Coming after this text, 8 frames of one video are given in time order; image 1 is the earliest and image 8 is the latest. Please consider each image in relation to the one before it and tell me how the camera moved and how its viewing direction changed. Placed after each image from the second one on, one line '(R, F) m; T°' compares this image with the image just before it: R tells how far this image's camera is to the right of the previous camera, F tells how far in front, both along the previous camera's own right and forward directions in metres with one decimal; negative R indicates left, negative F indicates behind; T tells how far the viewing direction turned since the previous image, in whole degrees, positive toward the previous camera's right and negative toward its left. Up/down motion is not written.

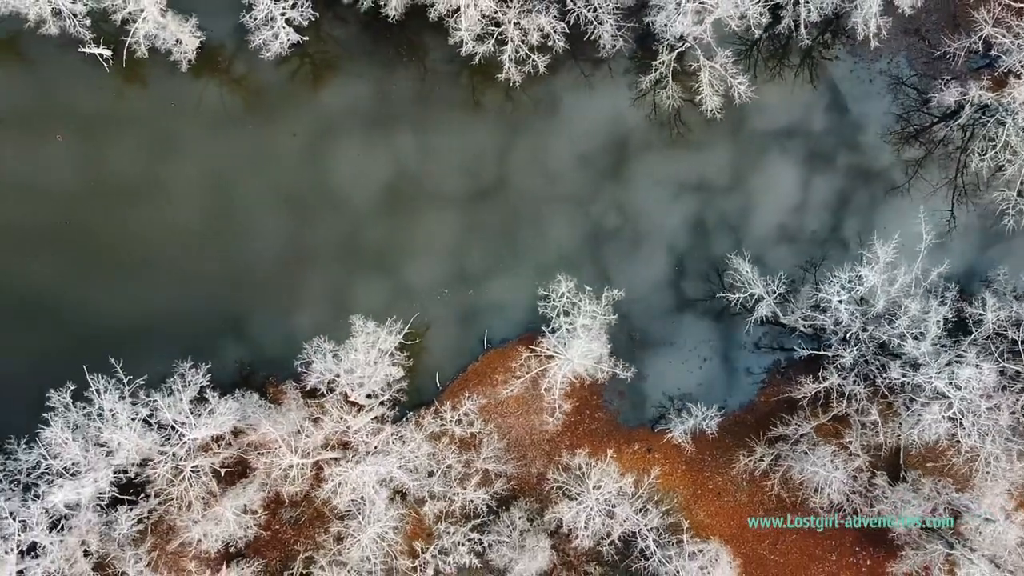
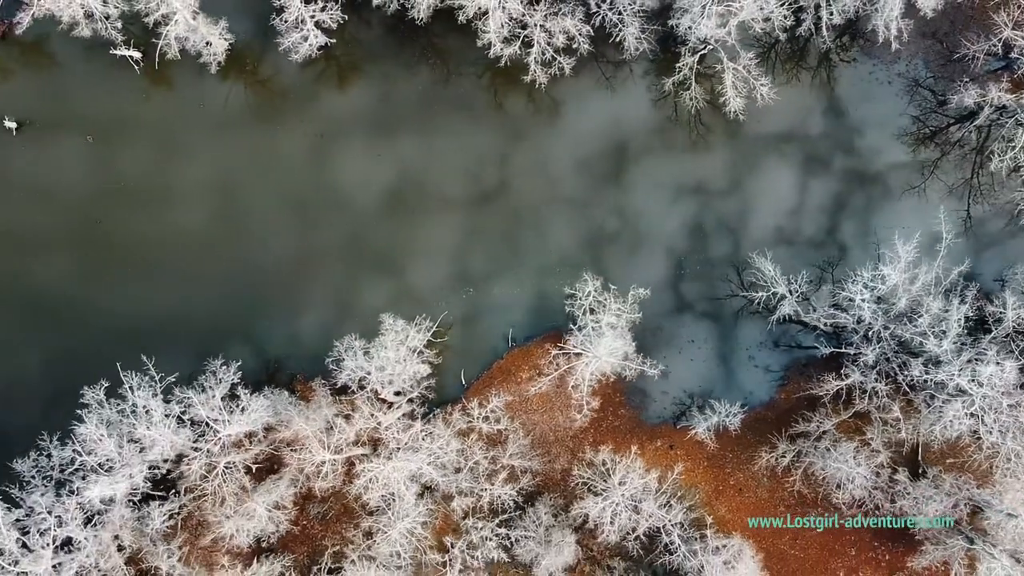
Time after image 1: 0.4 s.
(-0.9, -0.3) m; 0°
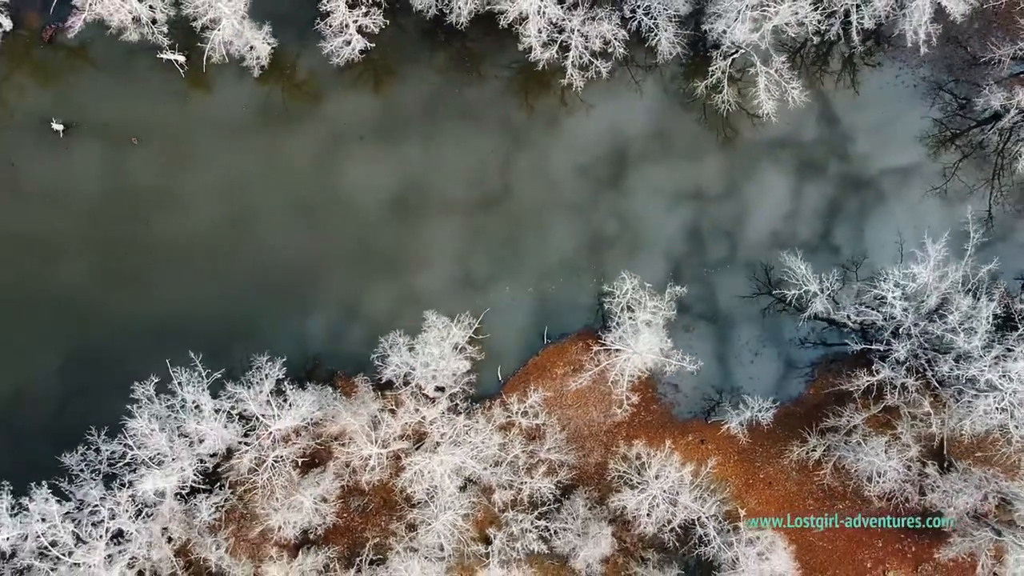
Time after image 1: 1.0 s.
(-1.4, -0.5) m; 0°
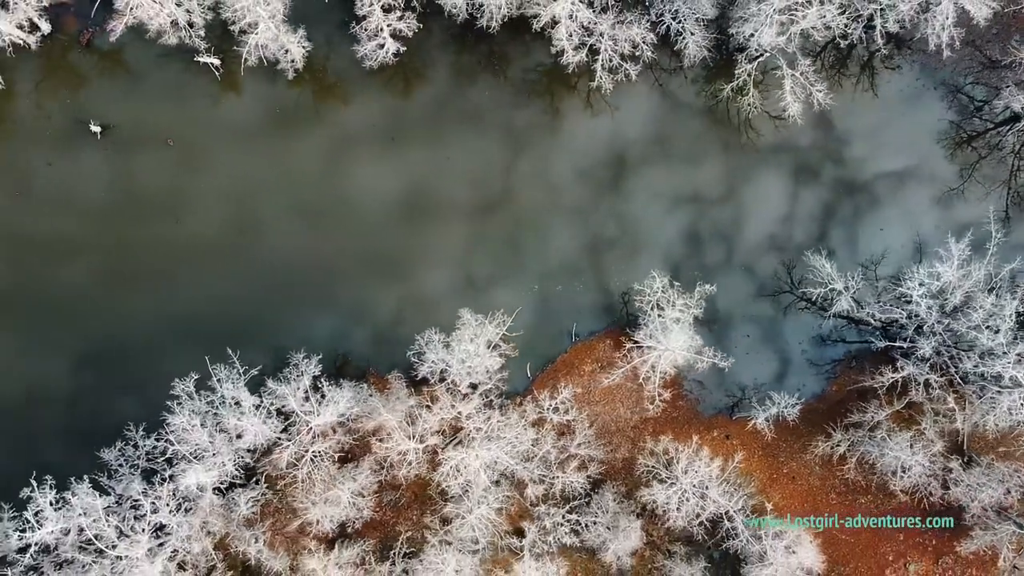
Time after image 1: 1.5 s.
(-1.1, -0.5) m; 0°
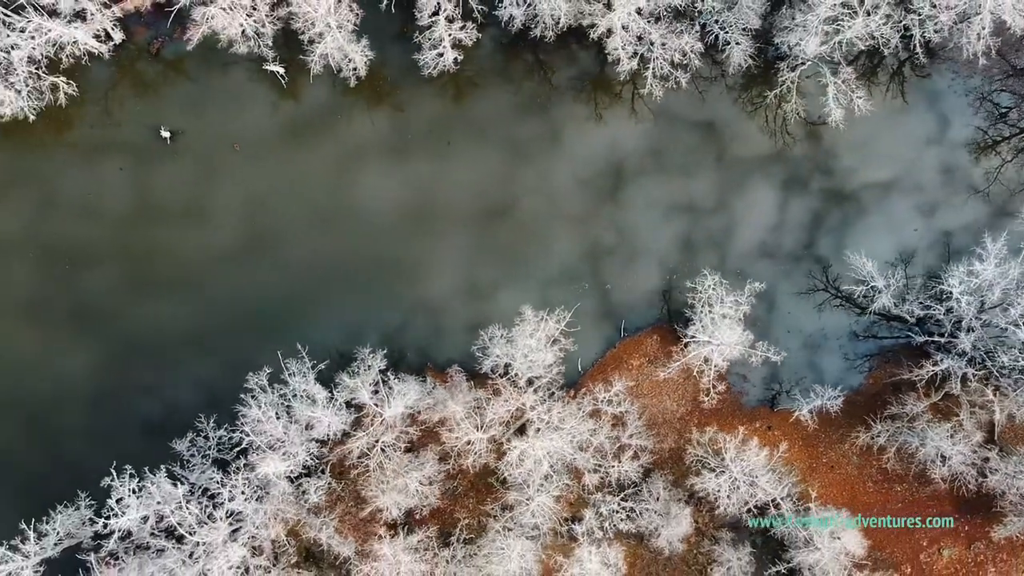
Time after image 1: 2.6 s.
(-2.2, -1.1) m; 0°
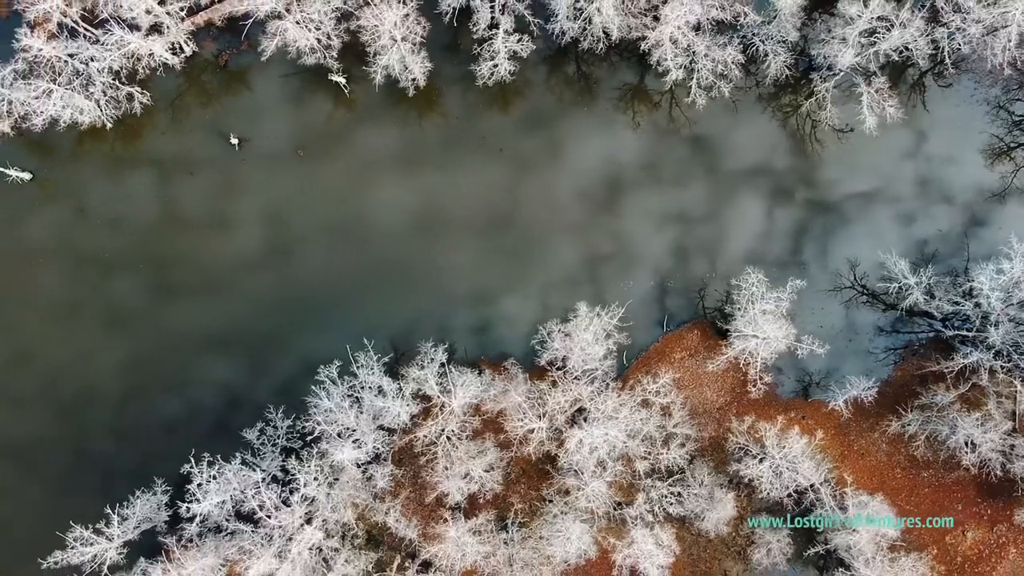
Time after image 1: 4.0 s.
(-2.3, -1.5) m; 0°
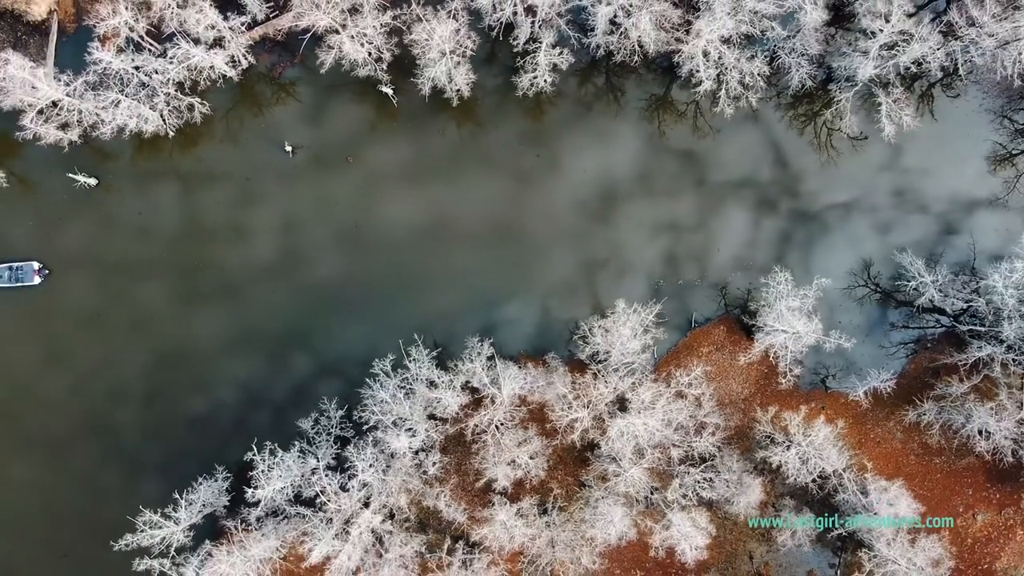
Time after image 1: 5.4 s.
(-1.9, -1.6) m; 0°
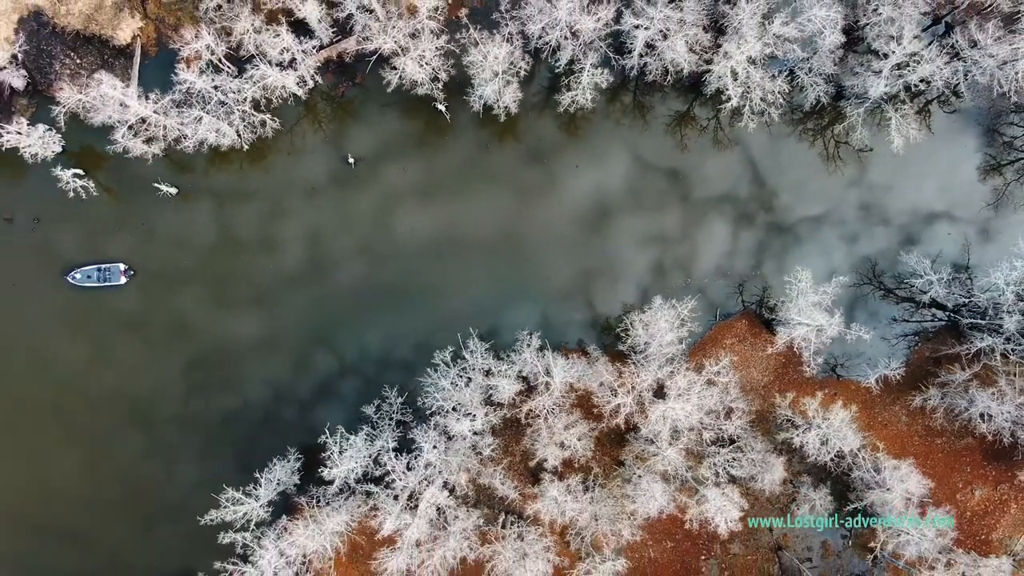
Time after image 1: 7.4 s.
(-2.5, -2.7) m; +1°
